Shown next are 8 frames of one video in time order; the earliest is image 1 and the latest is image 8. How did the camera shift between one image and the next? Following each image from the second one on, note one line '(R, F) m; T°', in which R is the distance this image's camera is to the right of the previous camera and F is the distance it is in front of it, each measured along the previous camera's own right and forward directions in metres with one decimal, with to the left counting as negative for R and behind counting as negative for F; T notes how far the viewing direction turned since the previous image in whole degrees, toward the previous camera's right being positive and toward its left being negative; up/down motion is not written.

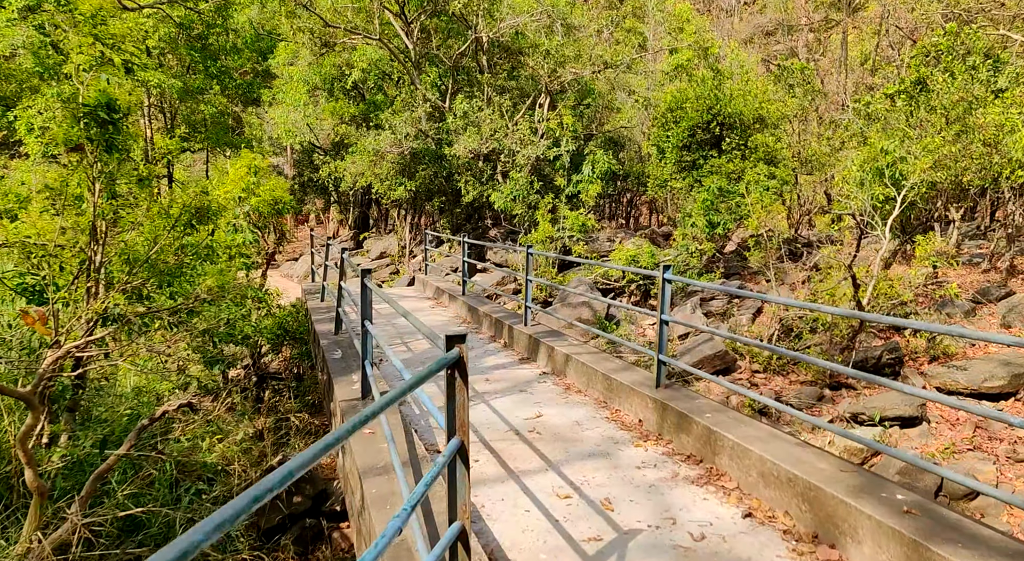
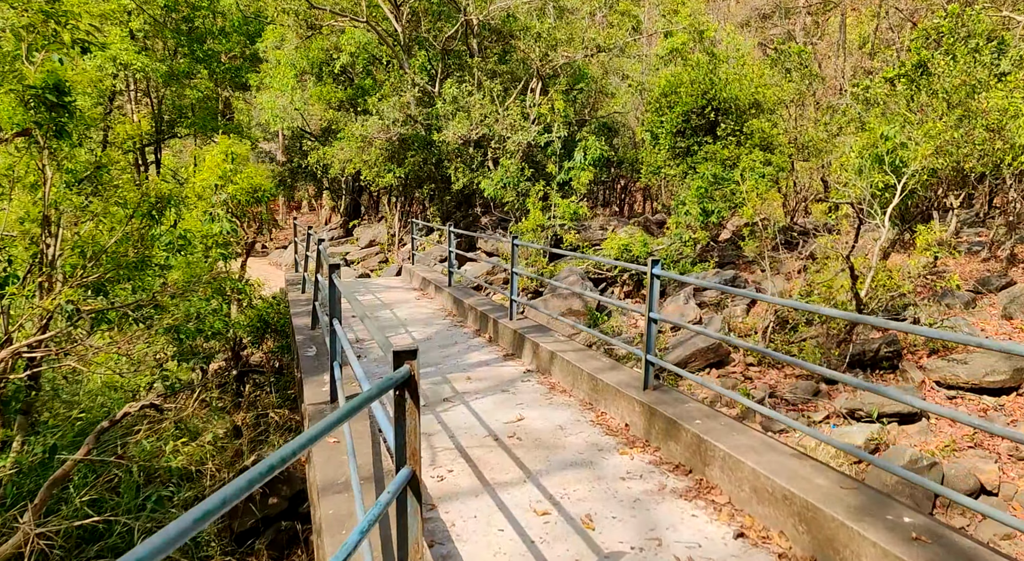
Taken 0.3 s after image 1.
(+0.1, +0.3) m; 0°
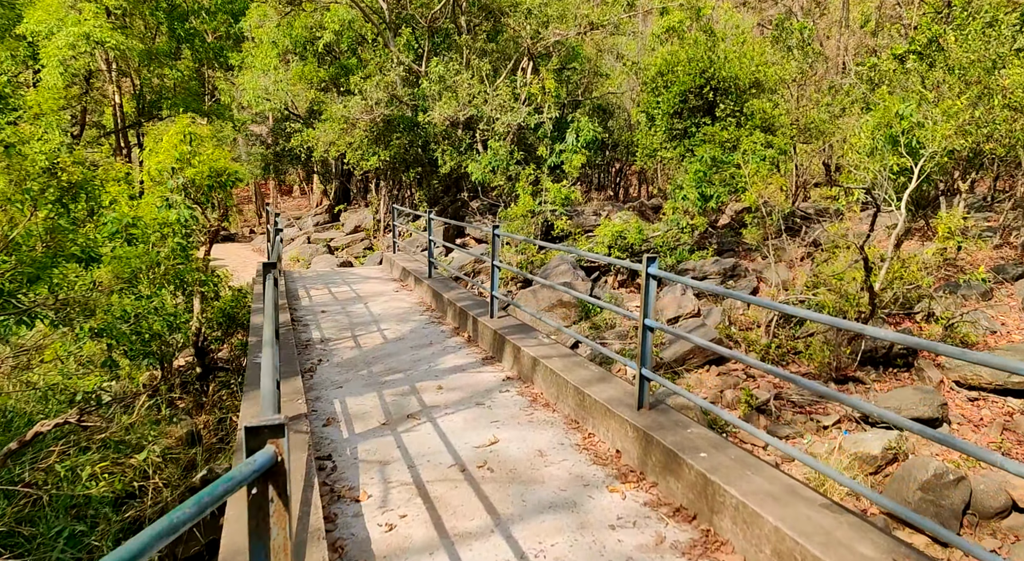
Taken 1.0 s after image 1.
(+0.1, +0.7) m; 0°
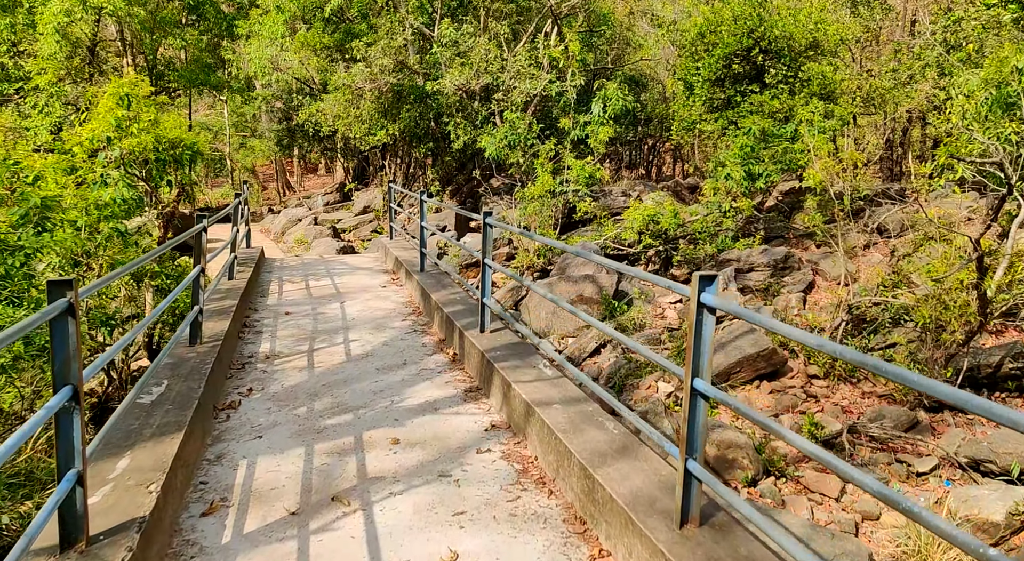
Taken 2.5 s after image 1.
(+0.2, +1.5) m; -2°
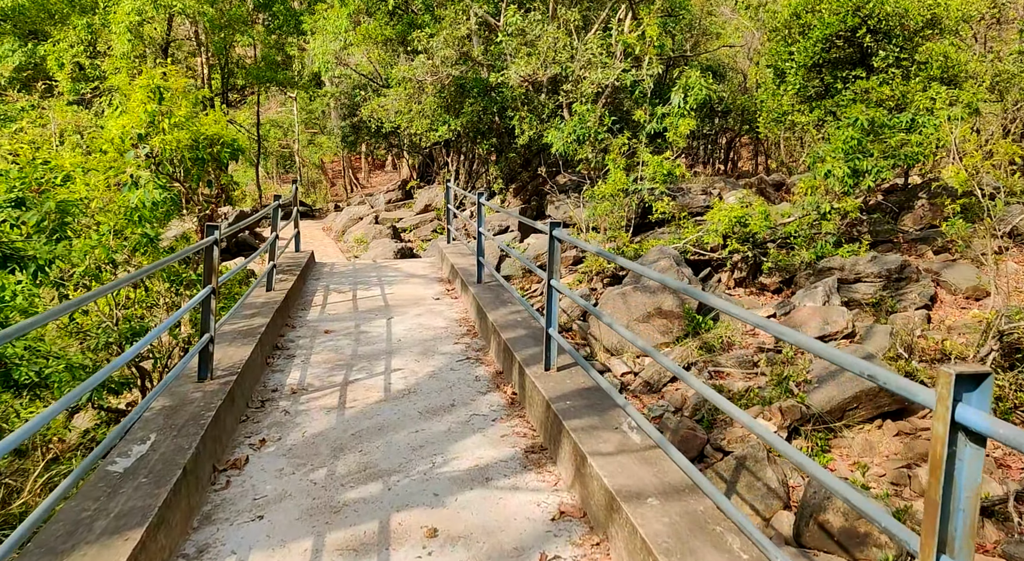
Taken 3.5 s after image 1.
(-0.1, +0.9) m; -5°
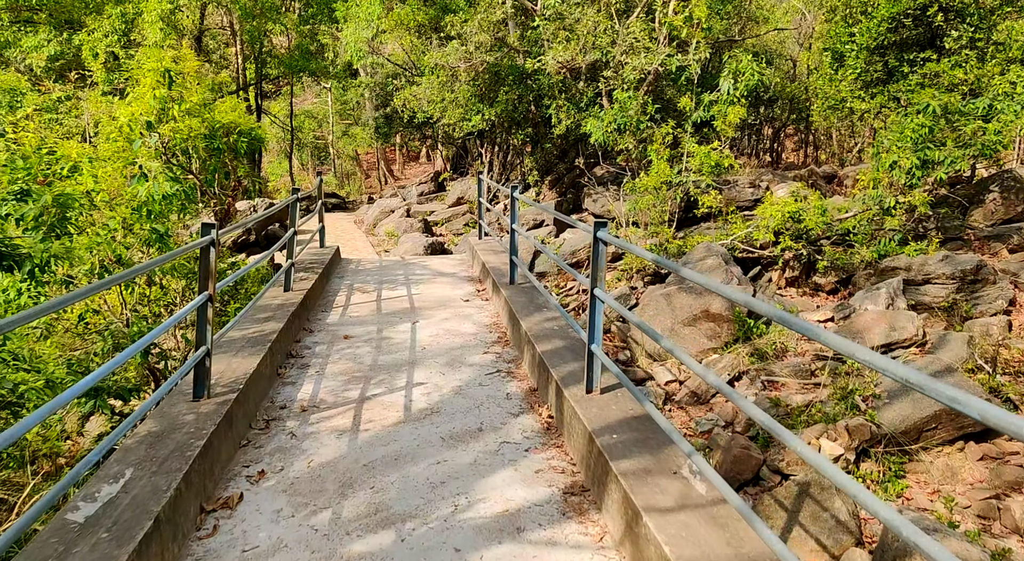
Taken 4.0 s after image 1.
(0.0, +0.5) m; -3°
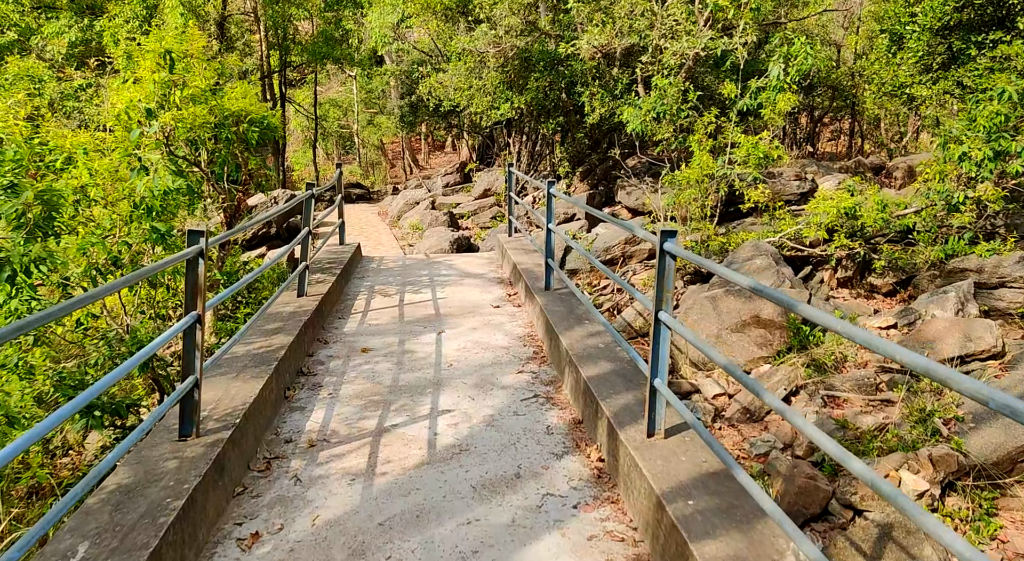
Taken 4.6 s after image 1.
(-0.1, +0.6) m; -2°
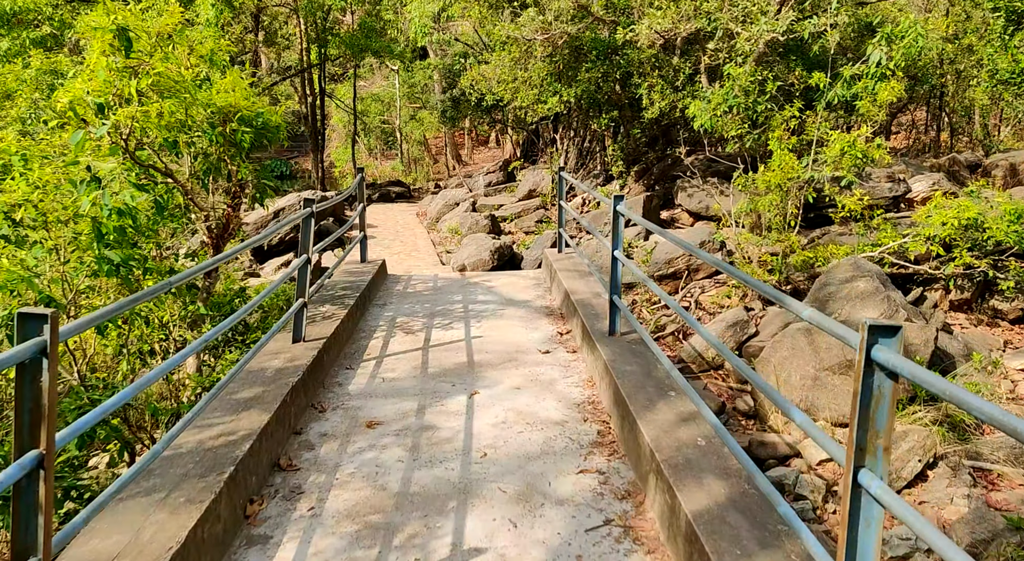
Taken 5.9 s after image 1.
(-0.1, +1.3) m; -3°
